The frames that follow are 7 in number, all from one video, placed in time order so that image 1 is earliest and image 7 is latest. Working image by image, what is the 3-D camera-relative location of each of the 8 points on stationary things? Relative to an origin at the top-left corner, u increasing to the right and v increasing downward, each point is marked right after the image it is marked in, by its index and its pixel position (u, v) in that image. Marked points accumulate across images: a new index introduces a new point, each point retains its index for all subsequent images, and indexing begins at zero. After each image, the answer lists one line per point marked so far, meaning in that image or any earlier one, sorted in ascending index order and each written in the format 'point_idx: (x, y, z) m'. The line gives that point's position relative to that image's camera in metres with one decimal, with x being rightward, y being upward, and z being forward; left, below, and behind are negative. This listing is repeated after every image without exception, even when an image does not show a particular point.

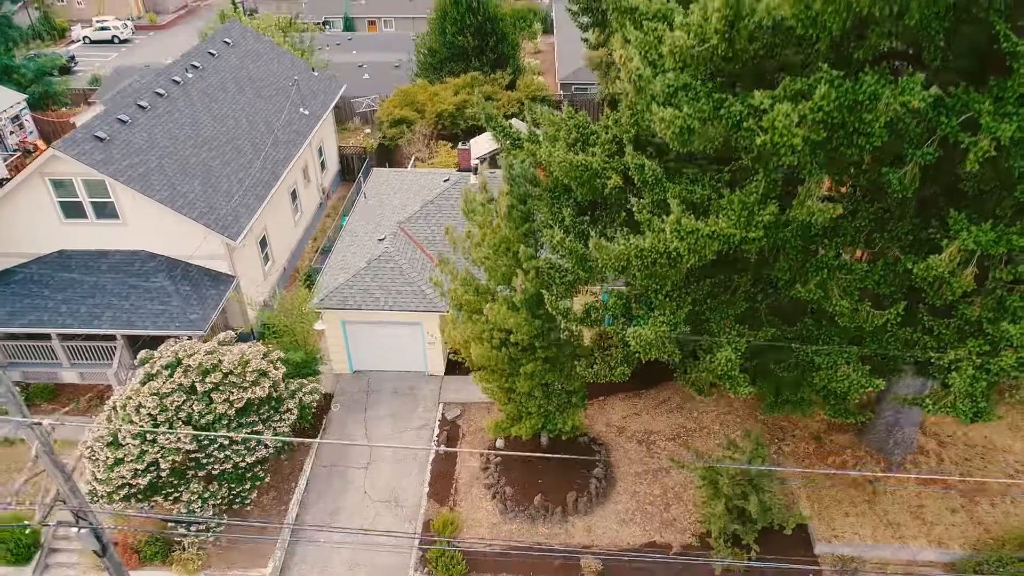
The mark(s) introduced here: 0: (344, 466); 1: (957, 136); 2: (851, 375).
0: (-4.3, -4.6, +16.0) m
1: (+5.3, +1.7, +7.6) m
2: (+5.4, -1.4, +10.0) m
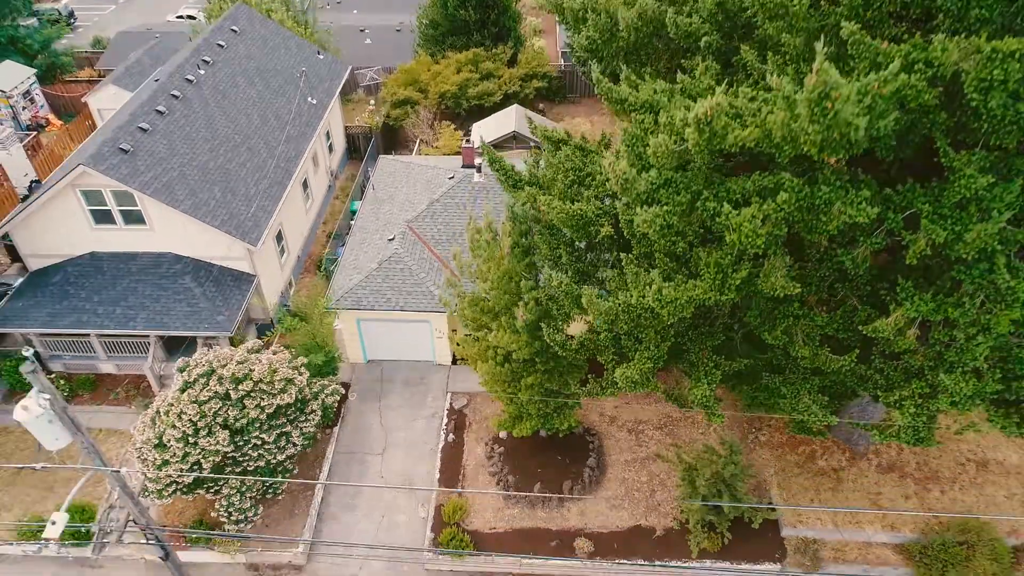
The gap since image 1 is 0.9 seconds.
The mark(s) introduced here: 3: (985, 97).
0: (-4.3, -4.7, +17.8) m
1: (+5.4, +0.7, +8.7) m
2: (+5.4, -2.1, +11.4) m
3: (+5.5, +2.1, +7.3) m
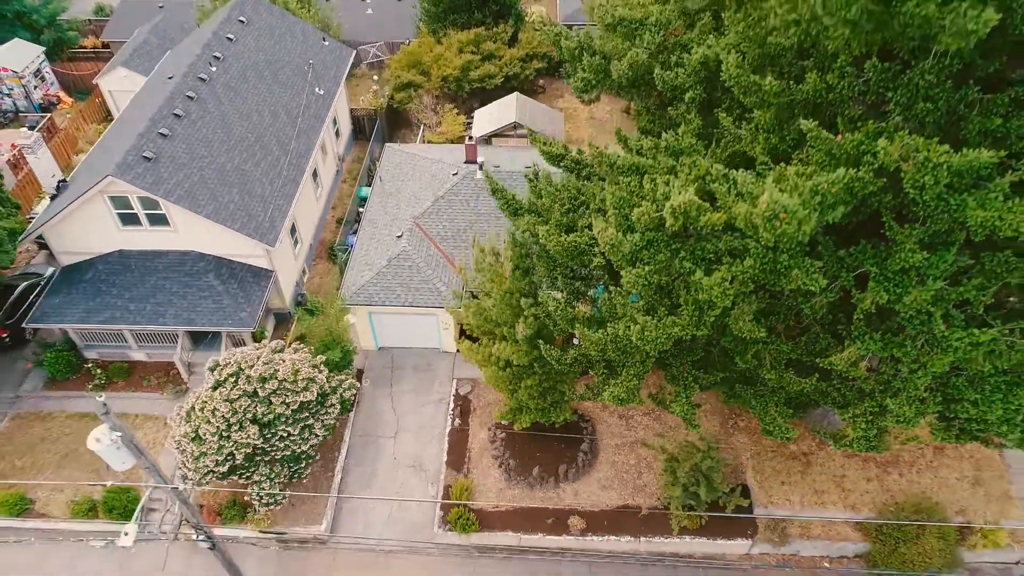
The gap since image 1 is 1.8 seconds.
0: (-4.2, -4.6, +19.5) m
1: (+5.4, 0.0, +9.9) m
2: (+5.5, -2.6, +12.9) m
3: (+5.5, +1.2, +8.4) m
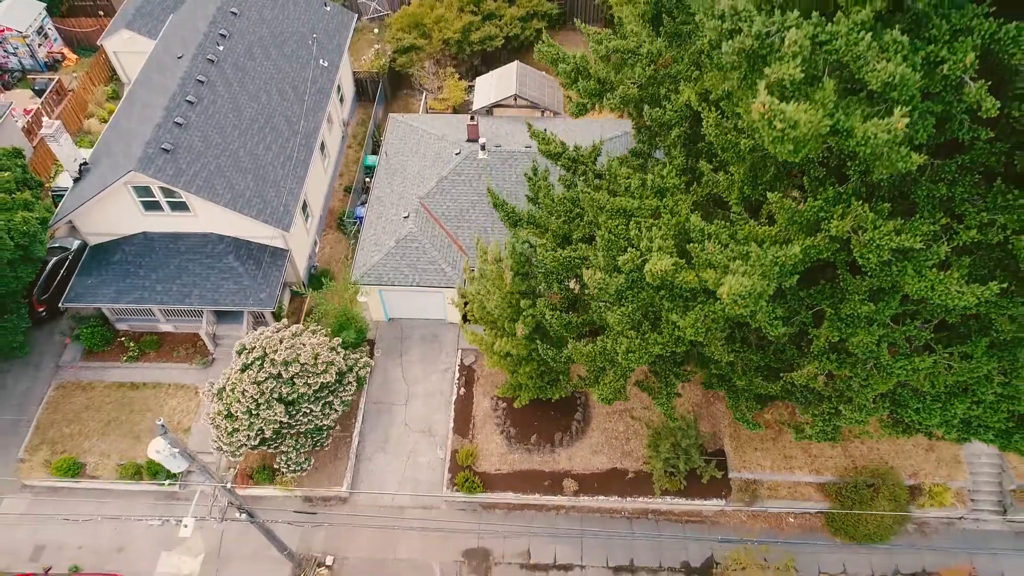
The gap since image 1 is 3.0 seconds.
0: (-4.2, -4.0, +21.4) m
1: (+5.4, -0.7, +11.3) m
2: (+5.4, -2.9, +14.6) m
3: (+5.5, +0.4, +9.7) m
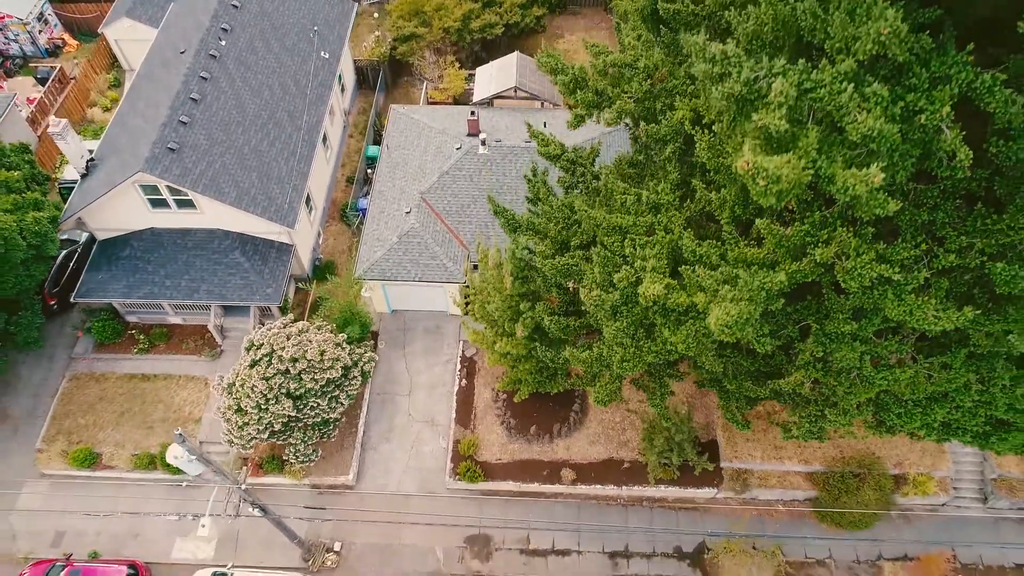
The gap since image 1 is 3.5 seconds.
0: (-4.2, -3.8, +22.1) m
1: (+5.4, -0.9, +11.8) m
2: (+5.4, -3.0, +15.2) m
3: (+5.5, 0.0, +10.1) m
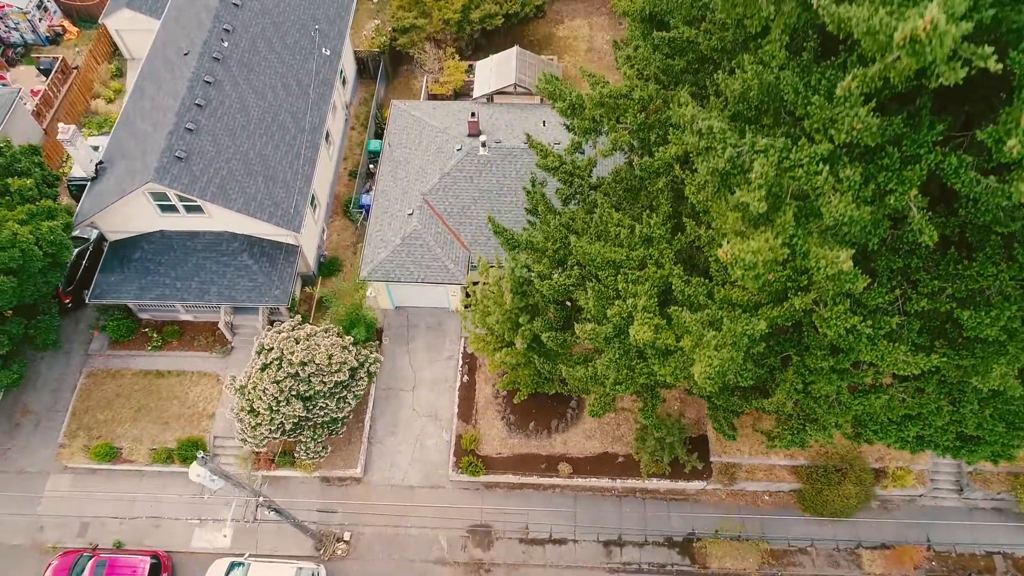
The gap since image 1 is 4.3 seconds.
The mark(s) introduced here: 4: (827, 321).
0: (-4.2, -3.8, +23.0) m
1: (+5.3, -1.6, +12.6) m
2: (+5.4, -3.4, +16.1) m
3: (+5.5, -0.7, +10.8) m
4: (+5.3, -0.5, +10.6) m
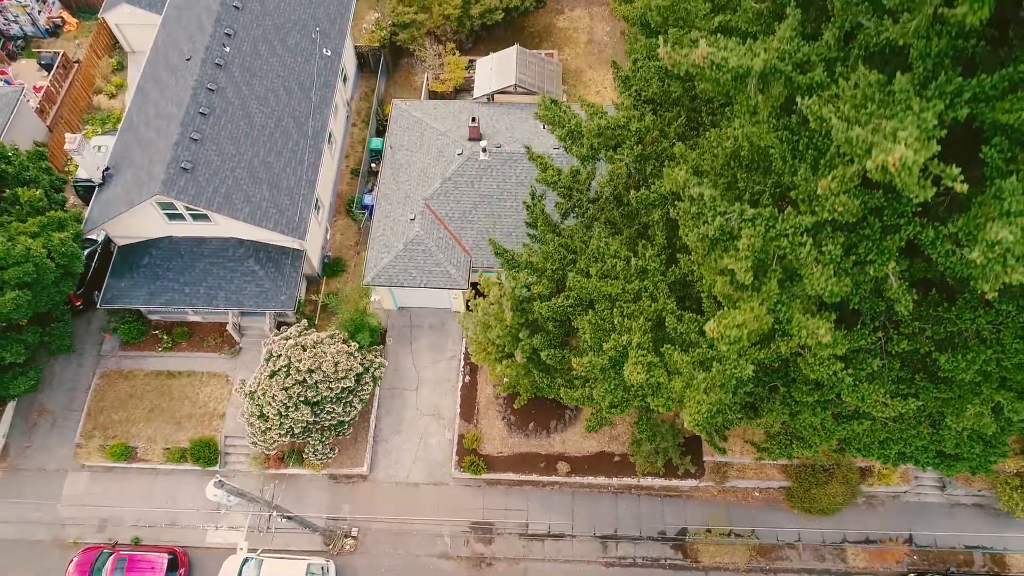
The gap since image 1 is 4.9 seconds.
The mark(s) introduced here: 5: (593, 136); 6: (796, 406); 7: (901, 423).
0: (-4.2, -3.9, +23.7) m
1: (+5.3, -2.3, +13.2) m
2: (+5.4, -3.9, +16.8) m
3: (+5.4, -1.5, +11.4) m
4: (+5.3, -1.3, +11.2) m
5: (+2.0, +3.7, +14.9) m
6: (+5.8, -2.4, +12.8) m
7: (+8.5, -3.0, +13.6) m
